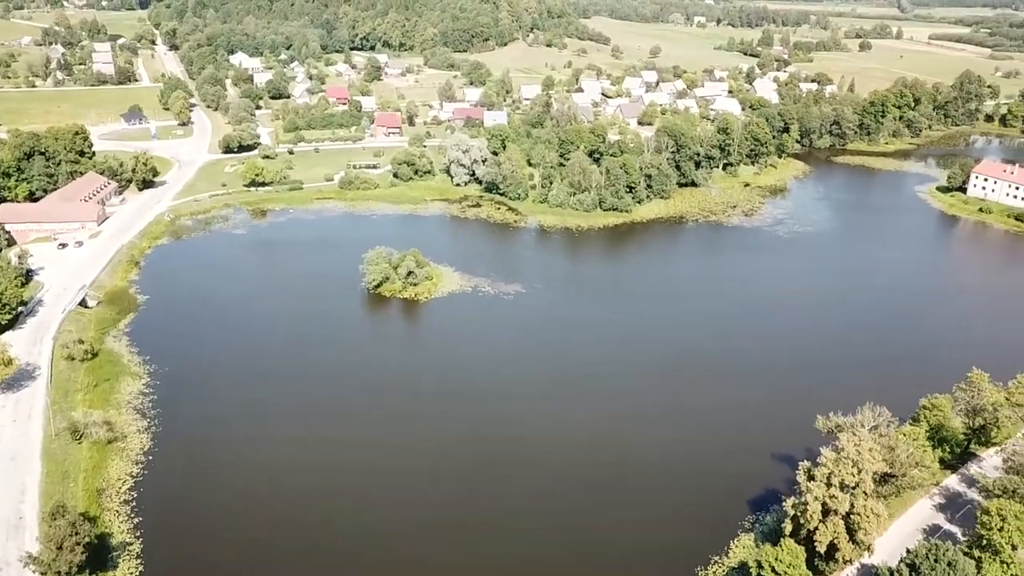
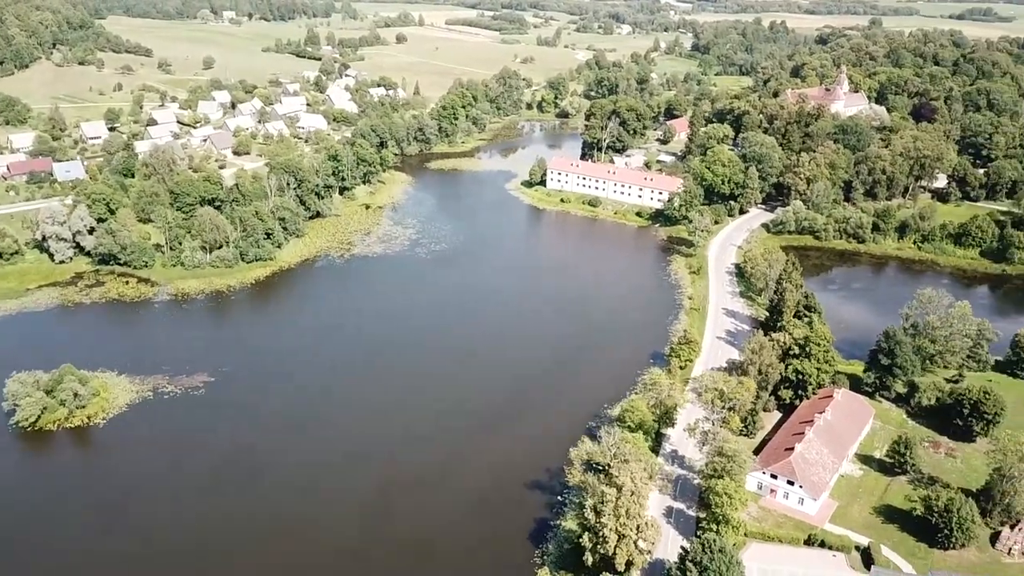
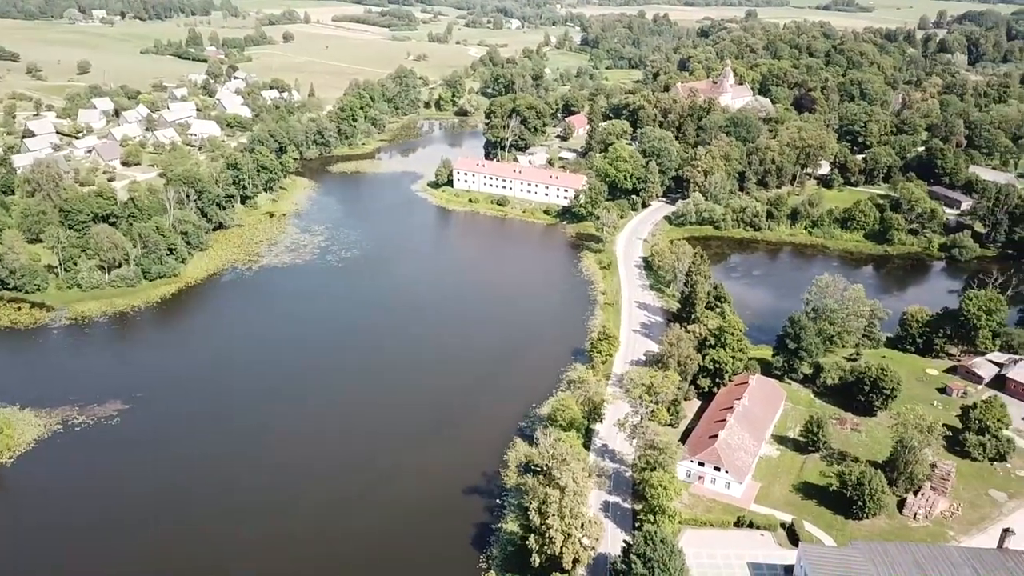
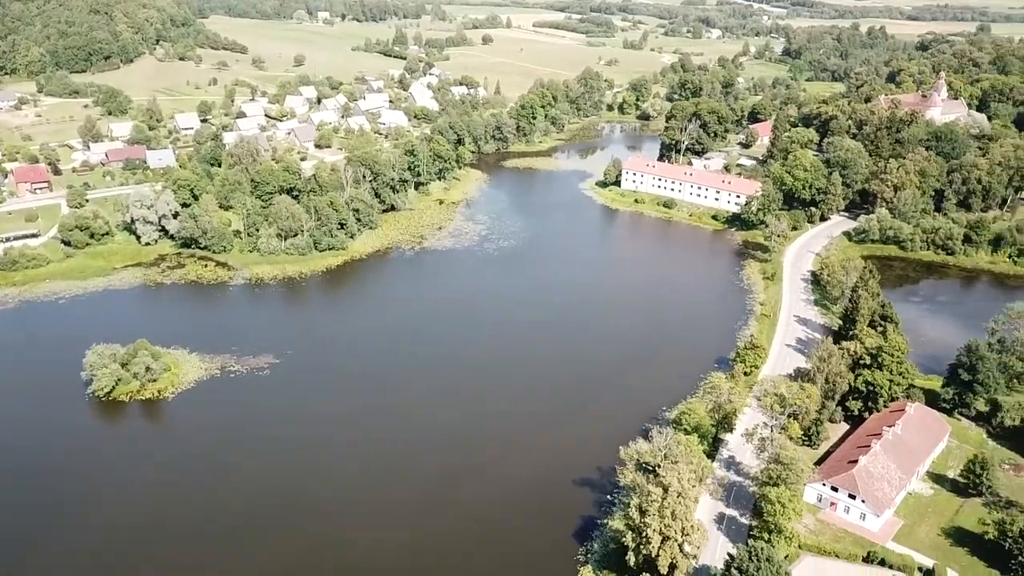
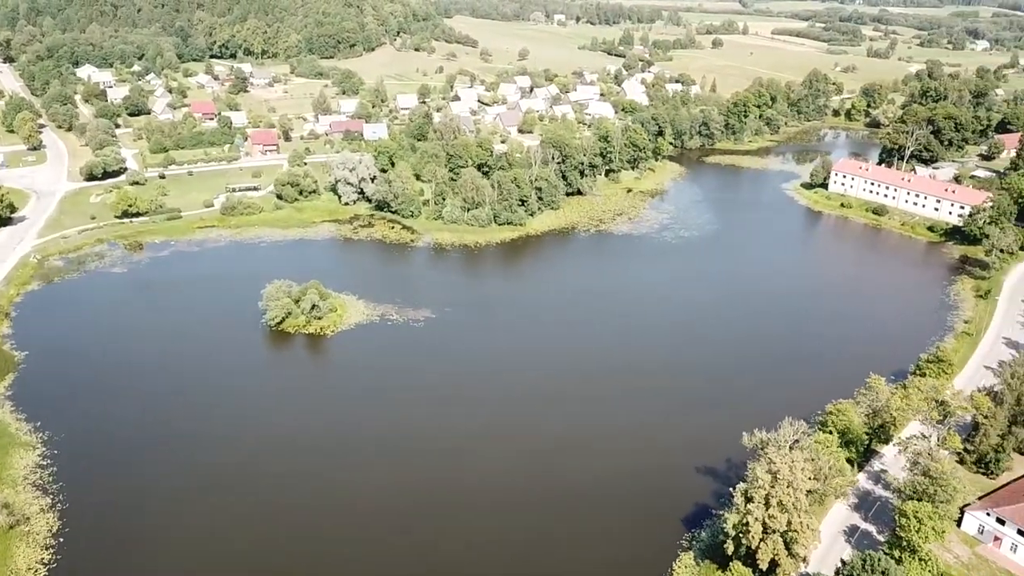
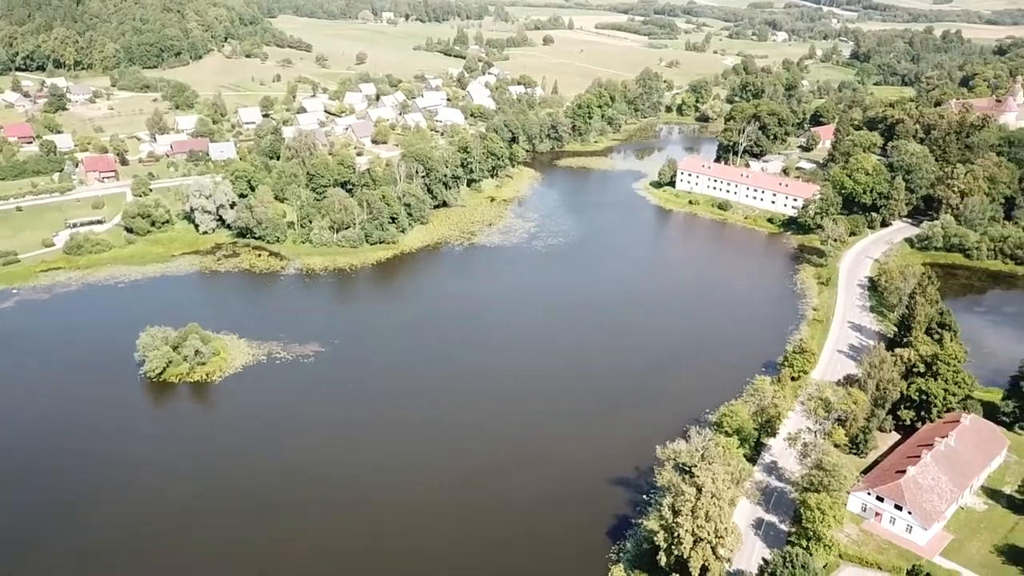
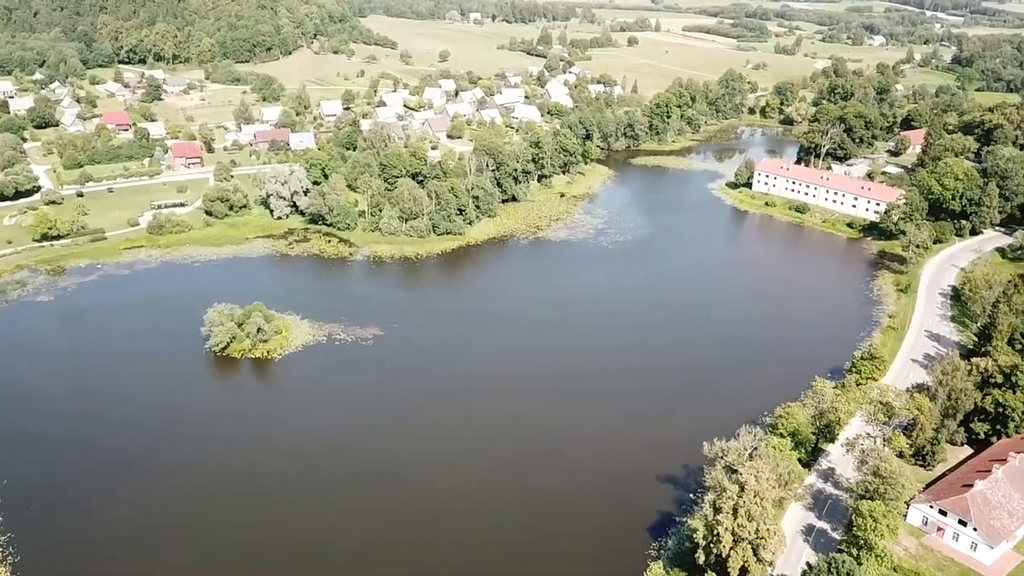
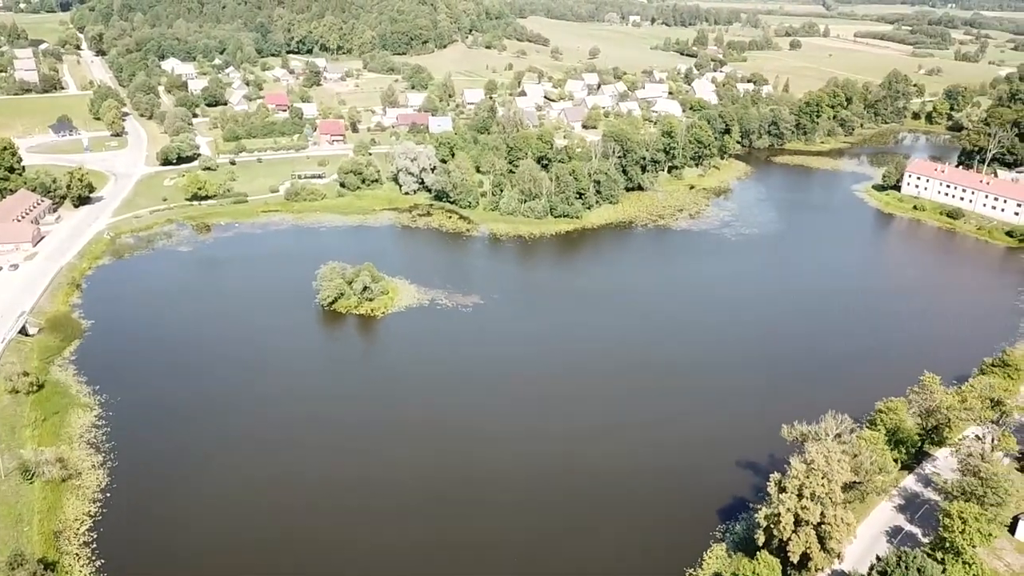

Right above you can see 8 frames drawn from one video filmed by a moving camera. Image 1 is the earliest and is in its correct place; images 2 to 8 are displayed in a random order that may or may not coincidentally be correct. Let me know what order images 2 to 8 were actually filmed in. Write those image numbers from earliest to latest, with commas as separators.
8, 5, 7, 6, 4, 2, 3
